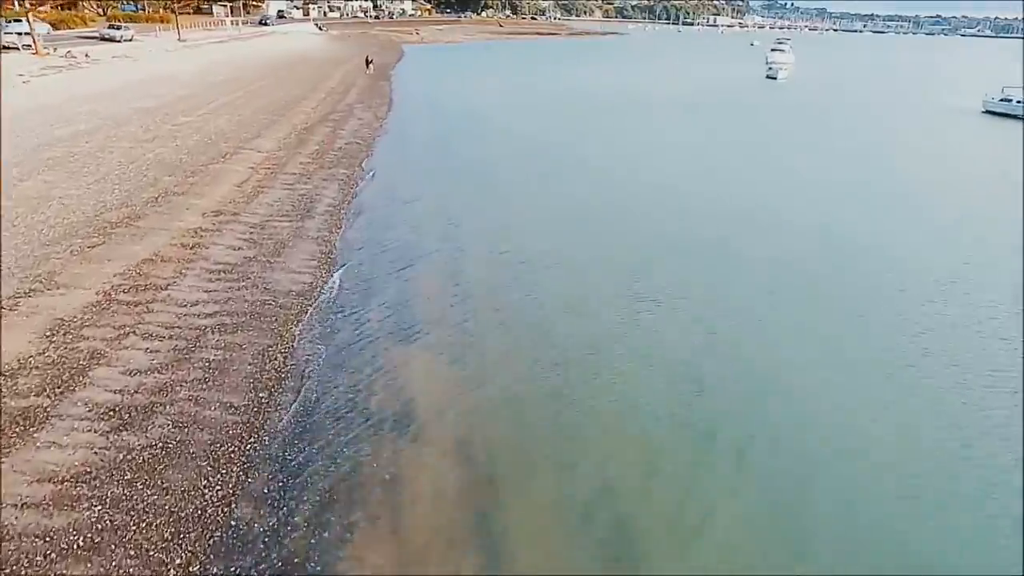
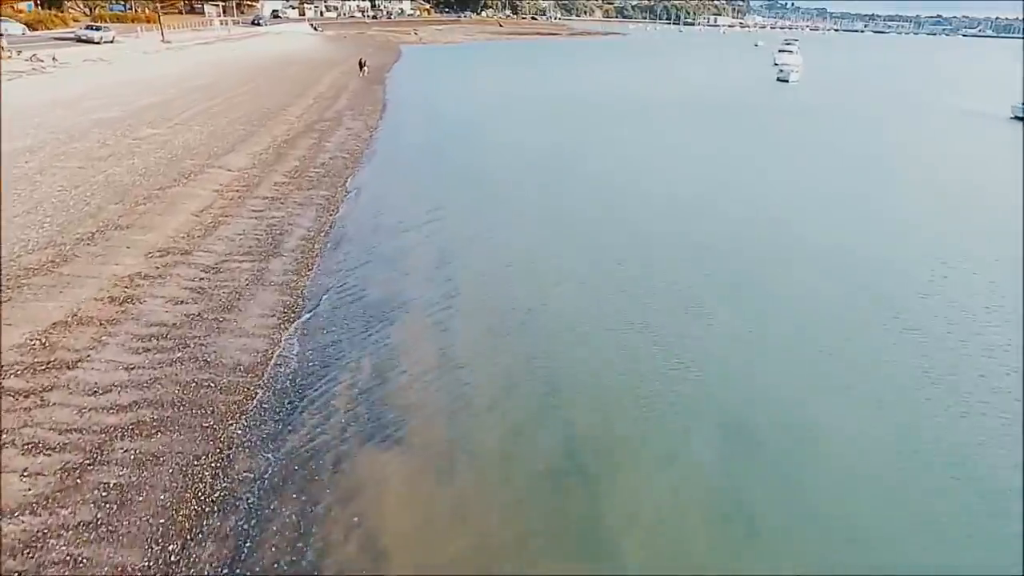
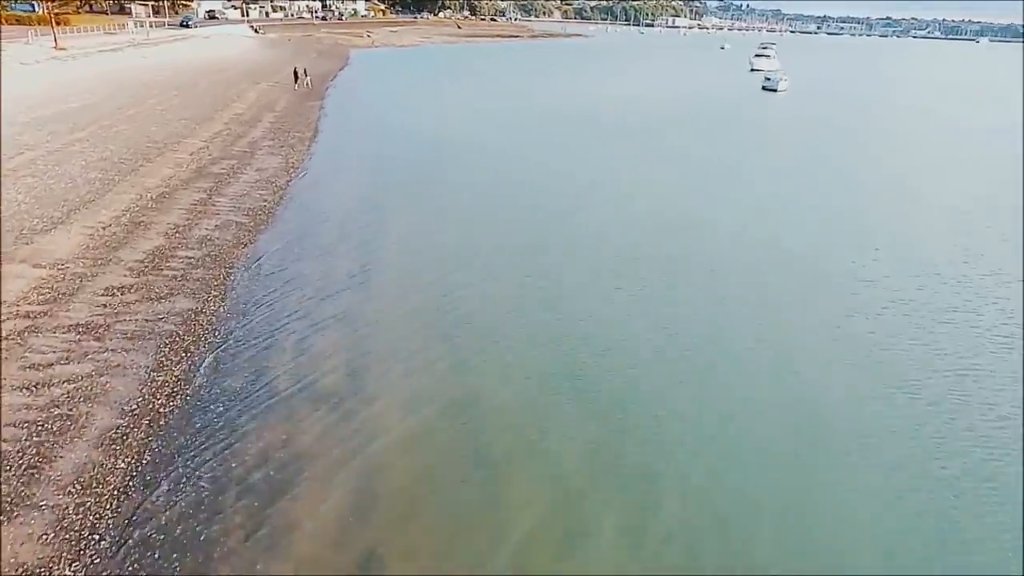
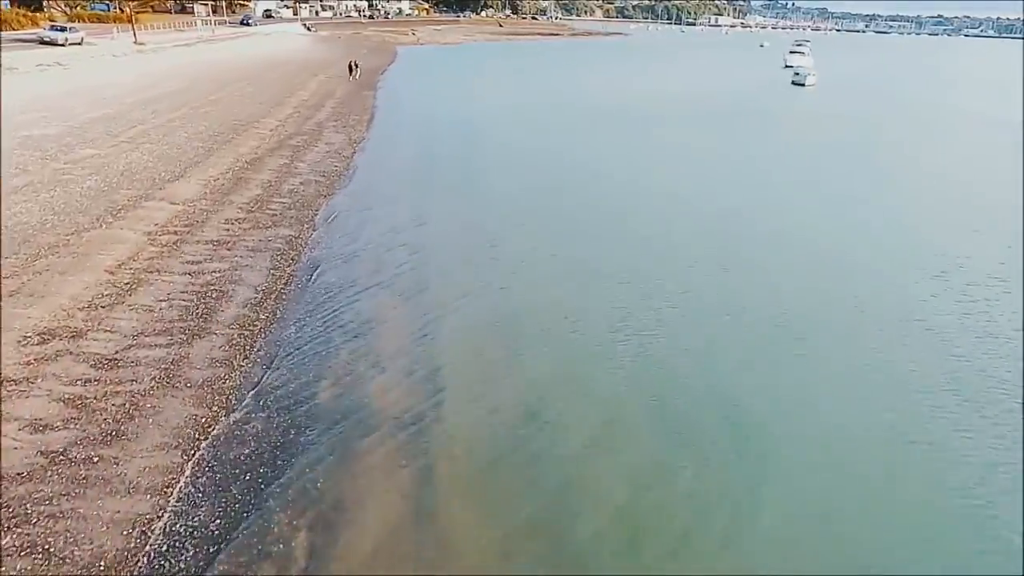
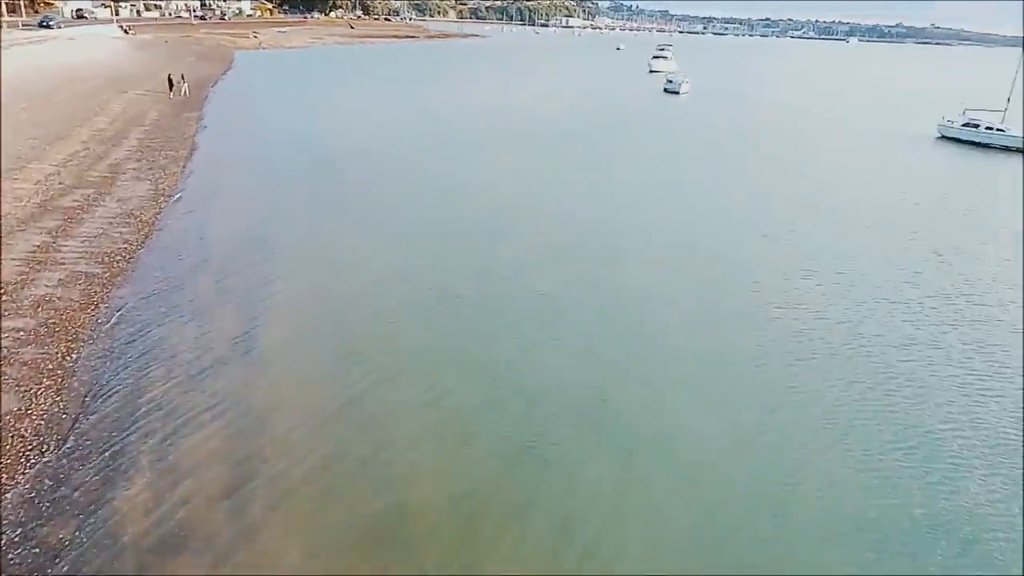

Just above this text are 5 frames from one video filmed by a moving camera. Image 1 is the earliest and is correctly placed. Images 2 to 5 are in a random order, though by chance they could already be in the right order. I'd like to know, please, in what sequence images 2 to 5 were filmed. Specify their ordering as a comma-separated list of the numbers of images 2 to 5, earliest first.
2, 4, 3, 5
